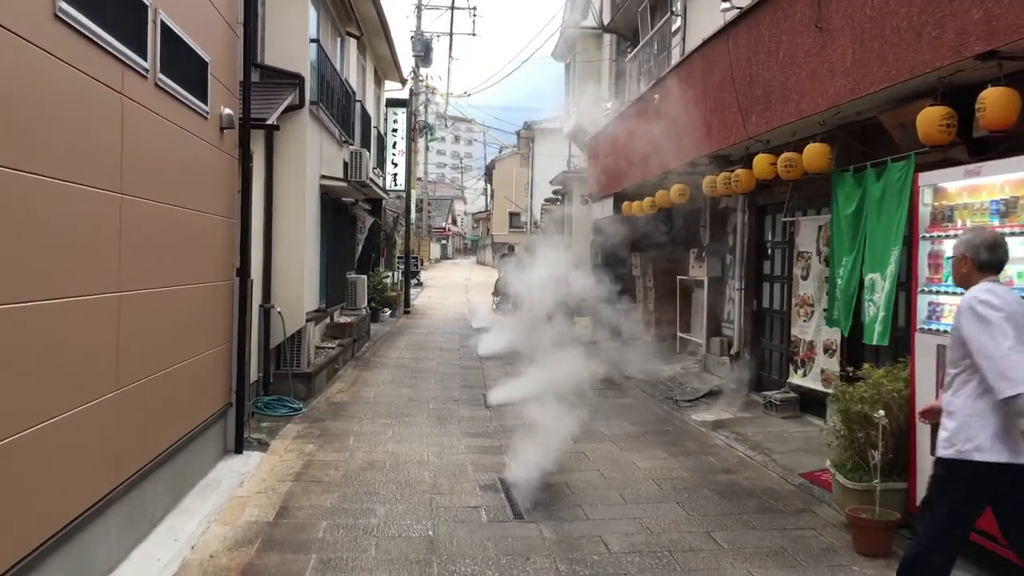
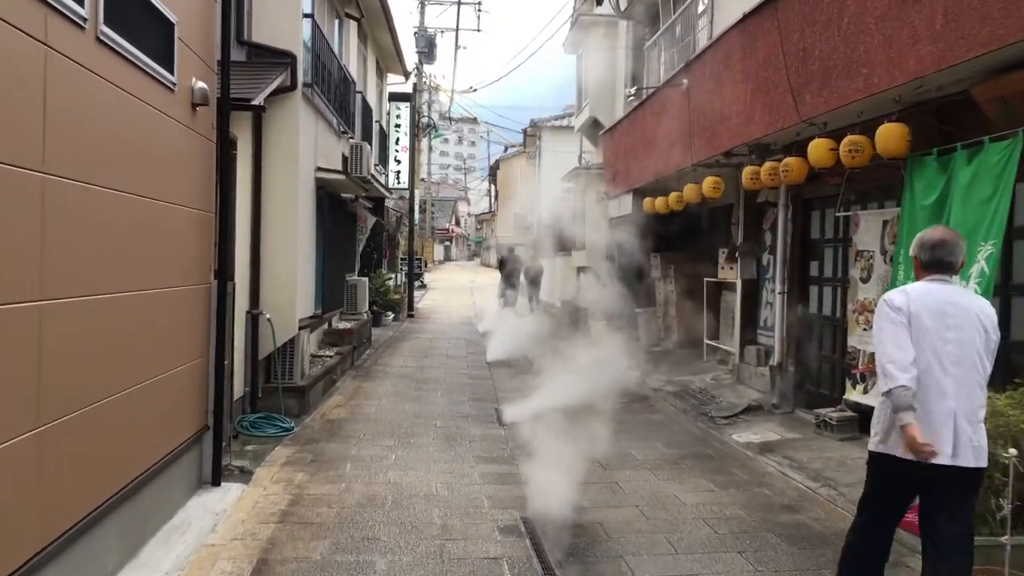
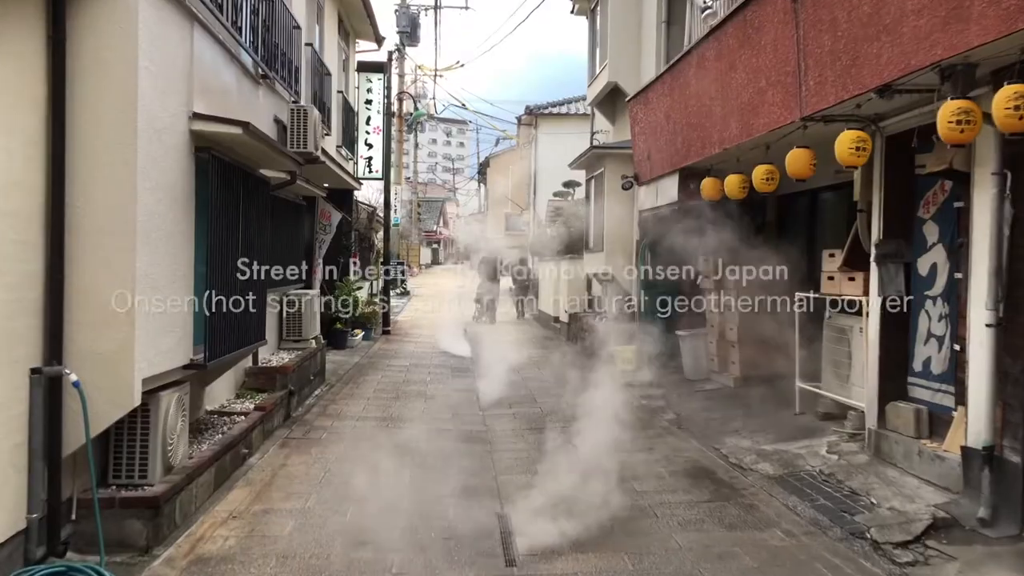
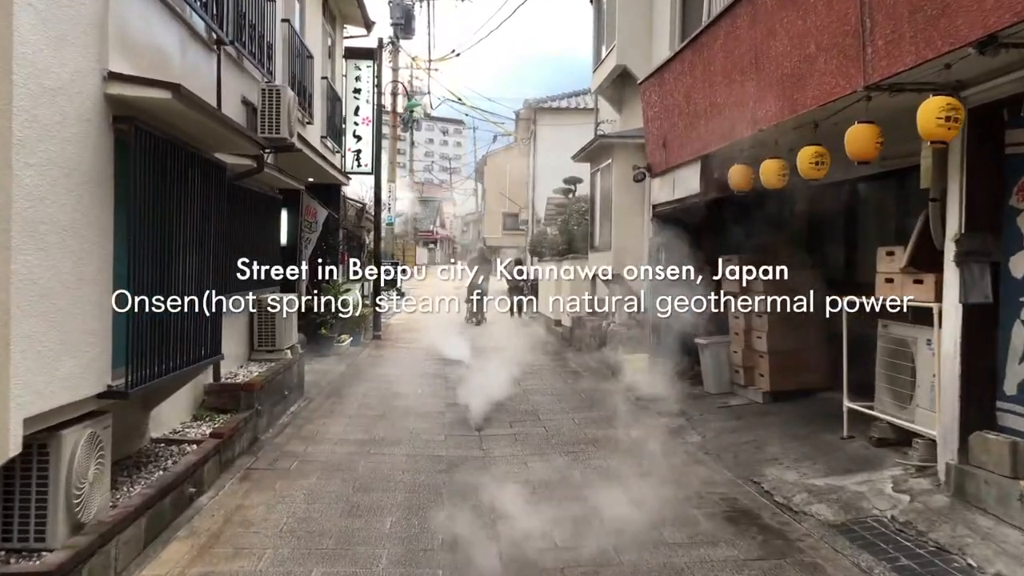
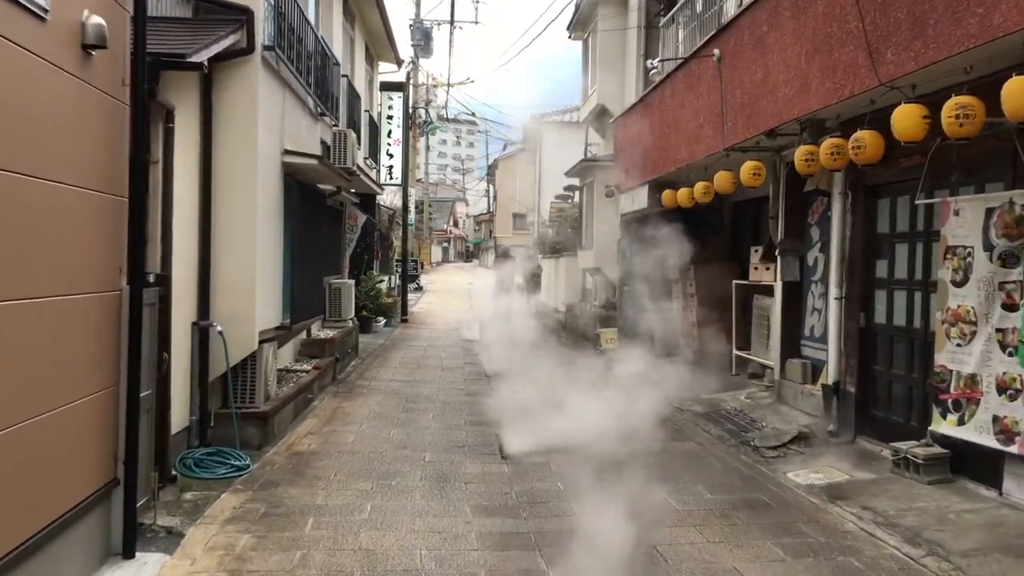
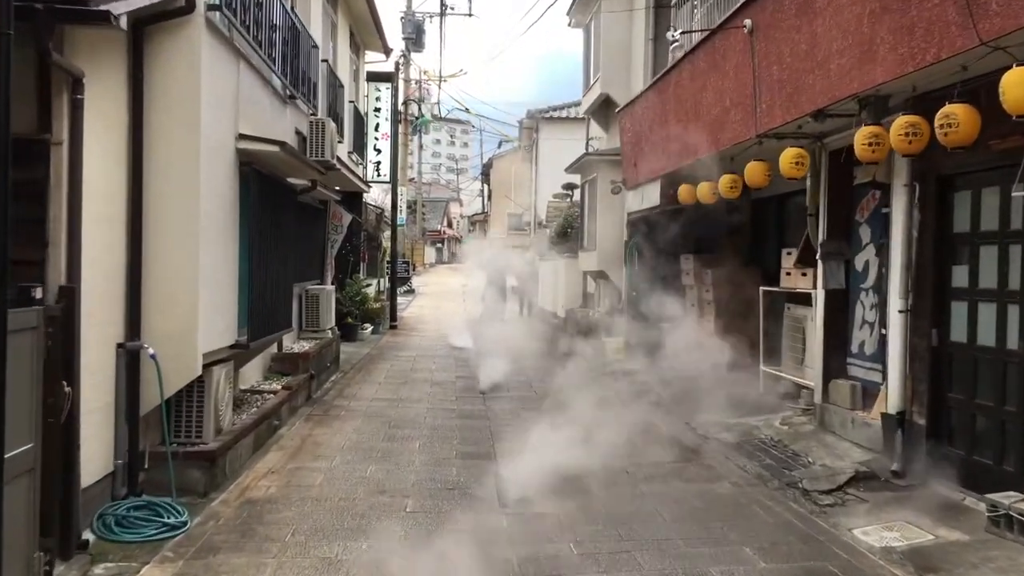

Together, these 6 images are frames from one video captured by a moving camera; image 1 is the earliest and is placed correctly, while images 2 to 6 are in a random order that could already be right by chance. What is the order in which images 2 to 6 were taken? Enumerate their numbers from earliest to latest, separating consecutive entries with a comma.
2, 5, 6, 3, 4
